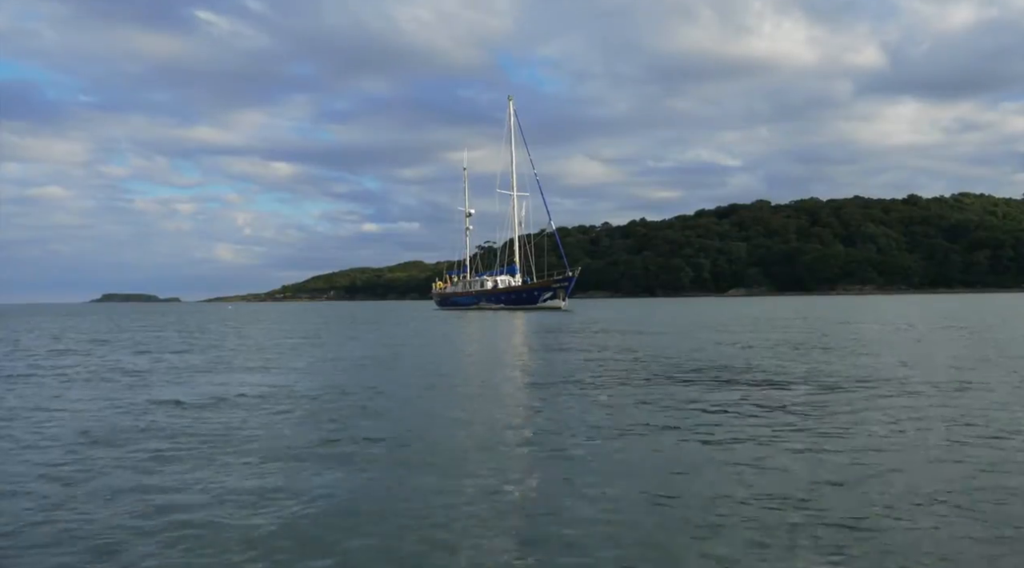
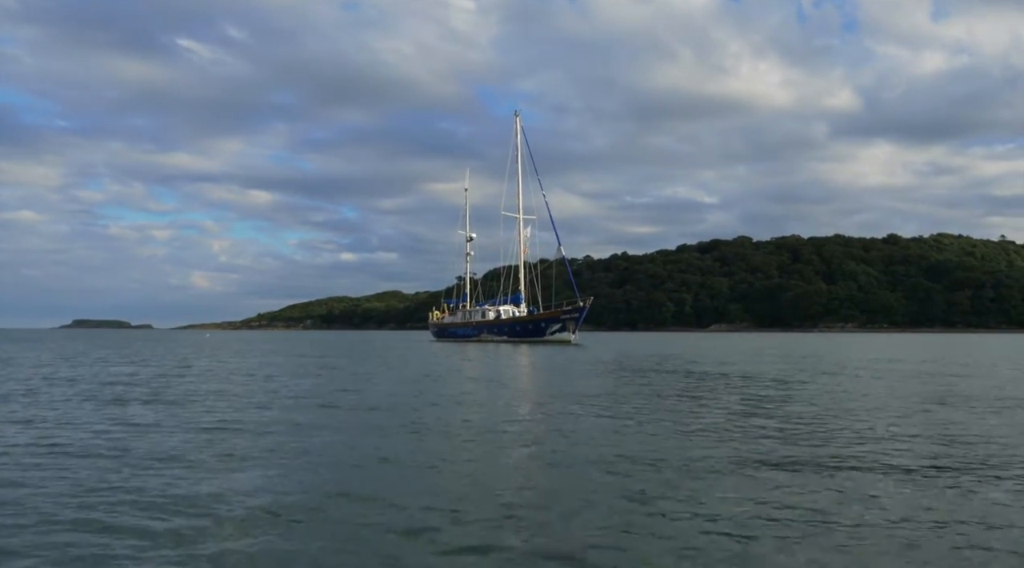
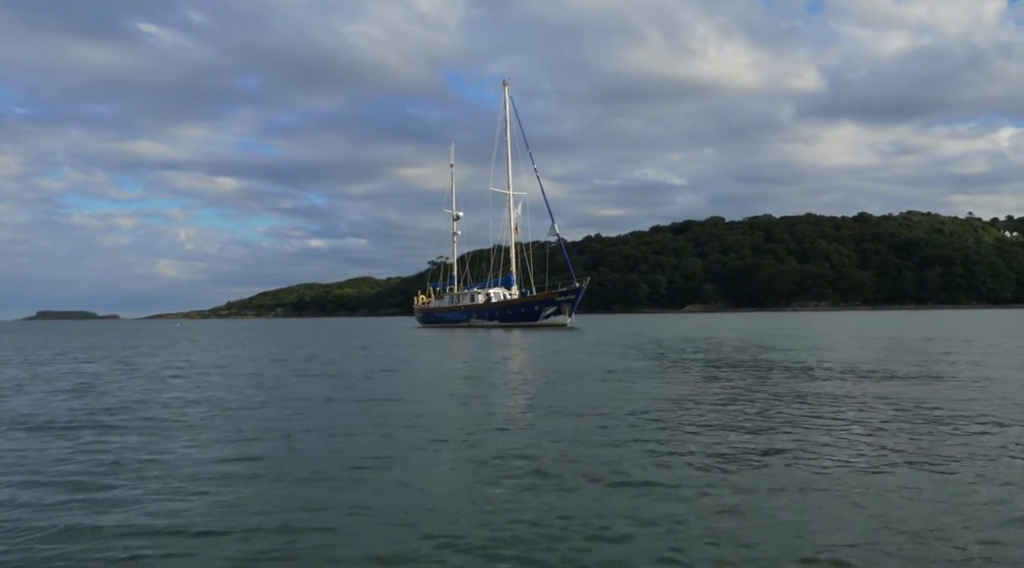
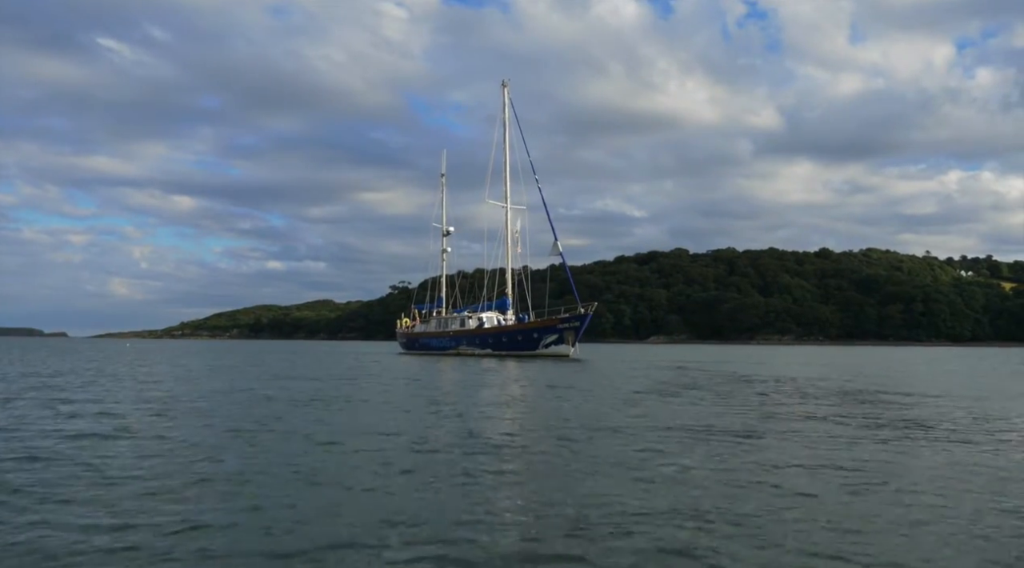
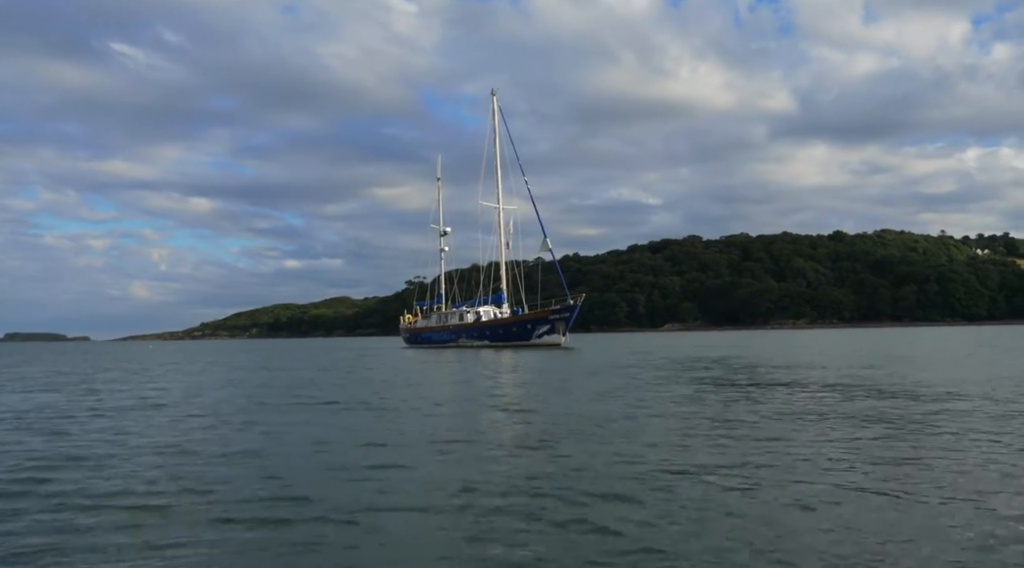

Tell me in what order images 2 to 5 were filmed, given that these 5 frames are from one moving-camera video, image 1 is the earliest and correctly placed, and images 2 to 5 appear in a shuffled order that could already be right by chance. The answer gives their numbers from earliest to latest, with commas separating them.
2, 3, 5, 4
